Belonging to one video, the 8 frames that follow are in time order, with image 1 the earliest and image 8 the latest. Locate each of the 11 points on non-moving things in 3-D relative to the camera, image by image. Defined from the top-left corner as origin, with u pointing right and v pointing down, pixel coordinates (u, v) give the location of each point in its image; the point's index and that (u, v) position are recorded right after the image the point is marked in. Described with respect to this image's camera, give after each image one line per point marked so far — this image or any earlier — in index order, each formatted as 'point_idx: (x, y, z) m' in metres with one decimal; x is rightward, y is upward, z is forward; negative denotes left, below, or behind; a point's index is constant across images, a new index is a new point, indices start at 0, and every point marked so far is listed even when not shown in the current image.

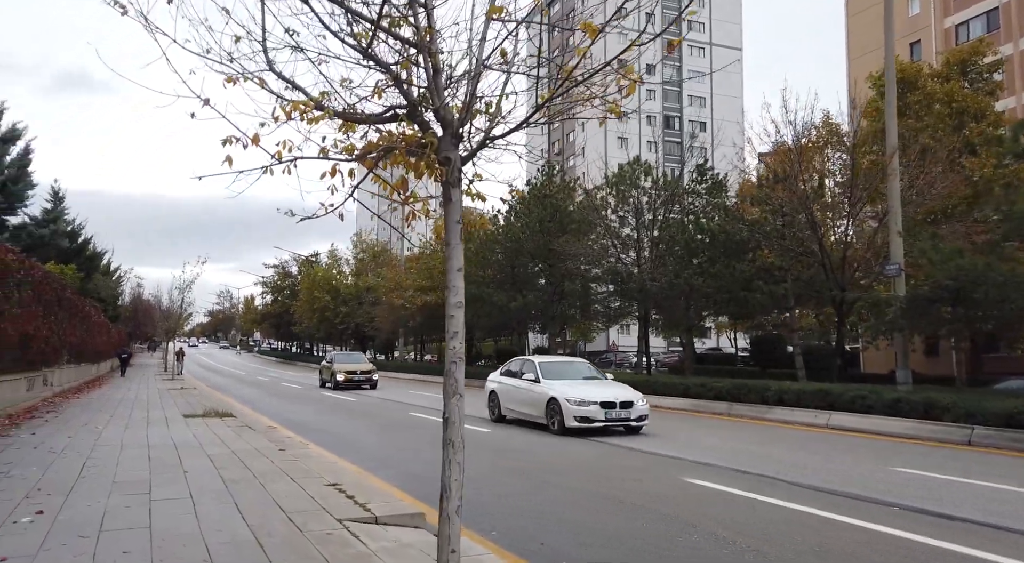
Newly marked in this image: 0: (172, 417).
0: (-7.7, -3.1, +14.9) m
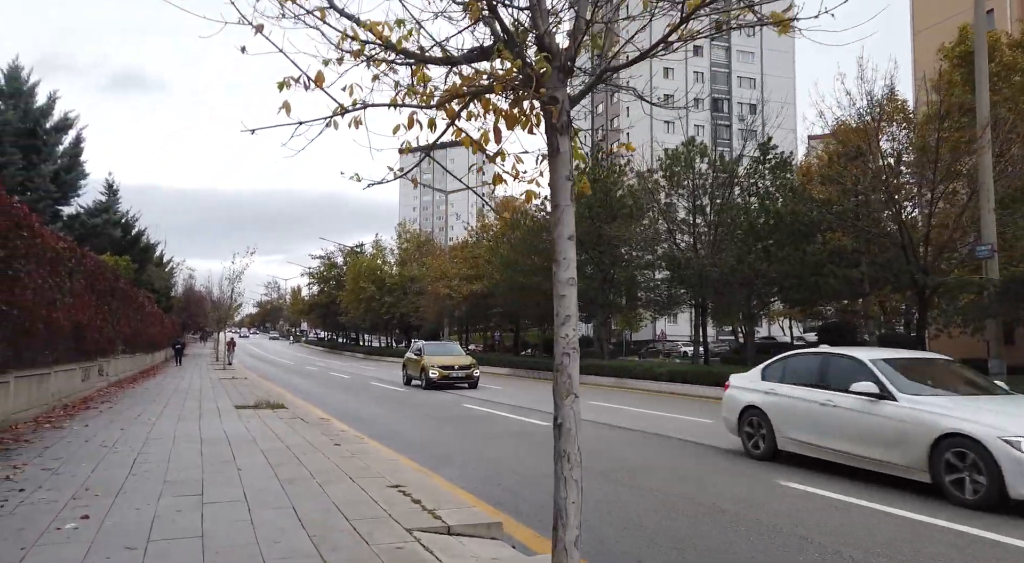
0: (-6.4, -2.8, +14.6) m
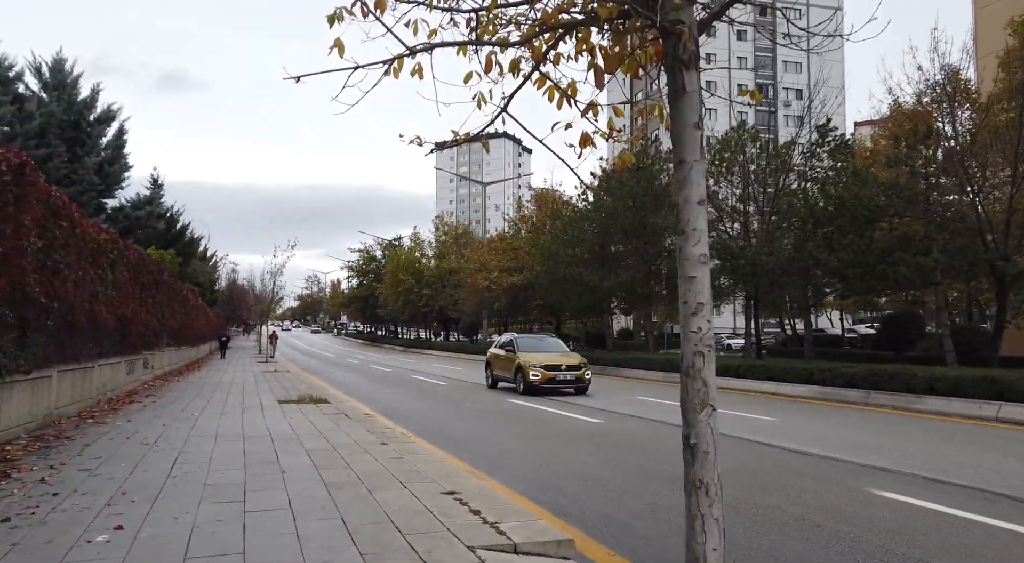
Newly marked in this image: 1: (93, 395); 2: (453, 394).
0: (-5.4, -2.7, +14.3) m
1: (-8.3, -2.3, +12.9) m
2: (-1.8, -3.3, +19.1) m
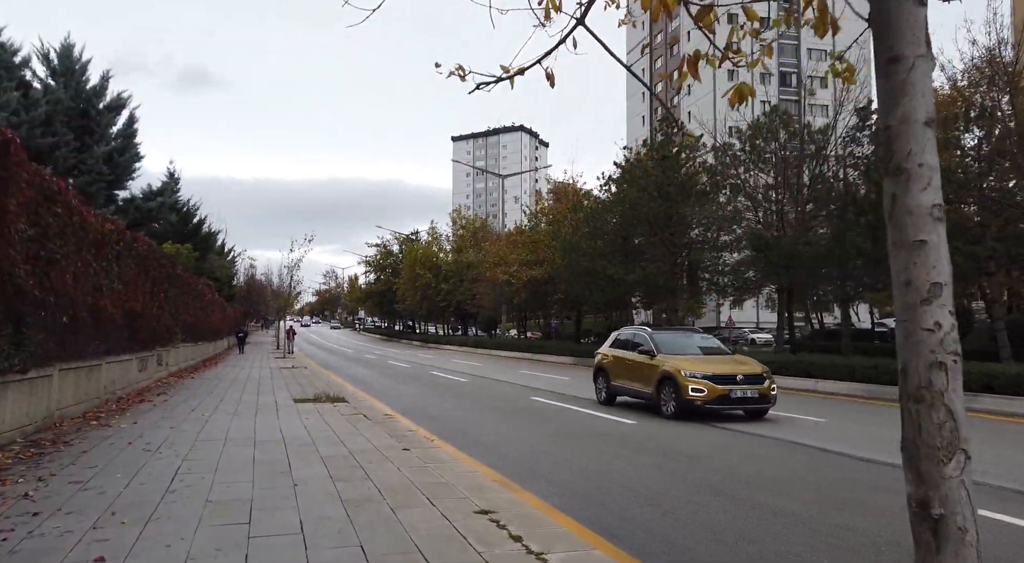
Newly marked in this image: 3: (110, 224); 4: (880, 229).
0: (-4.8, -2.5, +13.6) m
1: (-7.7, -2.1, +12.3) m
2: (-1.1, -3.1, +18.3) m
3: (-7.0, +1.0, +11.3) m
4: (+10.2, +1.5, +18.1) m
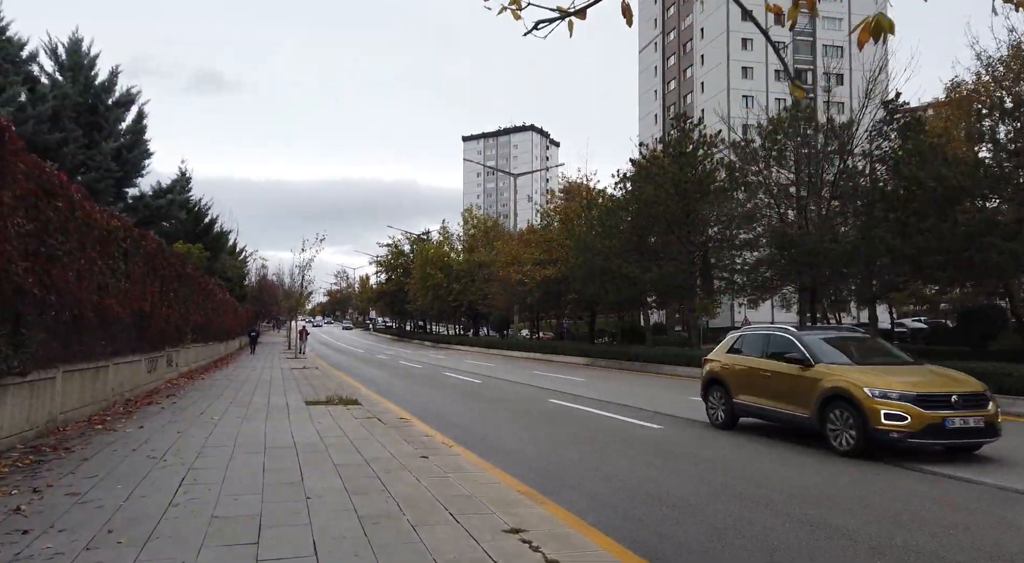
0: (-4.4, -2.5, +13.2) m
1: (-7.4, -2.1, +11.9) m
2: (-0.6, -3.1, +17.9) m
3: (-6.6, +1.0, +10.9) m
4: (+10.6, +1.5, +17.4) m
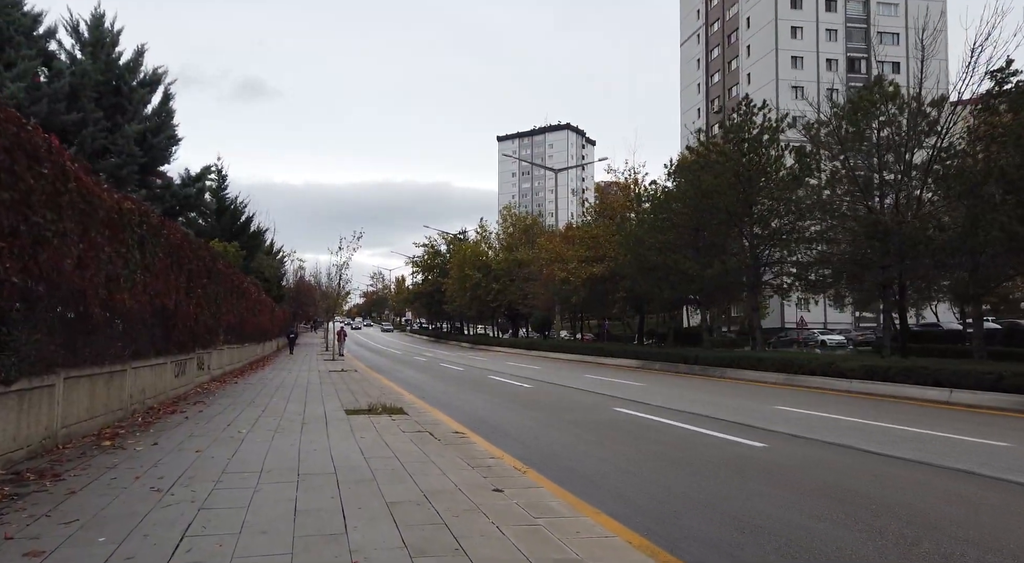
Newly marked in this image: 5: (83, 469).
0: (-3.2, -2.4, +11.7) m
1: (-6.2, -2.0, +10.5) m
2: (+0.8, -3.0, +16.1) m
3: (-5.5, +1.1, +9.5) m
4: (+12.0, +1.7, +15.1) m
5: (-4.4, -1.9, +6.6) m
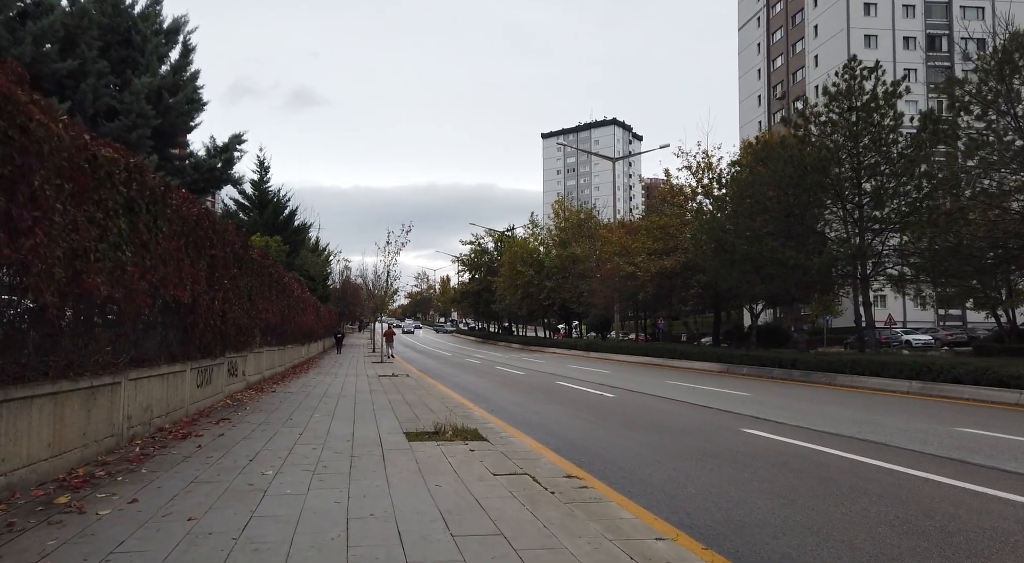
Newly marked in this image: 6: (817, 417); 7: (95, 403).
0: (-1.7, -2.2, +8.8) m
1: (-4.8, -1.8, +7.9) m
2: (+2.7, -2.7, +13.0) m
3: (-4.1, +1.3, +6.8) m
4: (+13.7, +2.0, +11.3) m
5: (-3.1, -1.7, +3.9) m
6: (+6.1, -2.7, +13.1) m
7: (-4.6, -1.4, +7.3) m
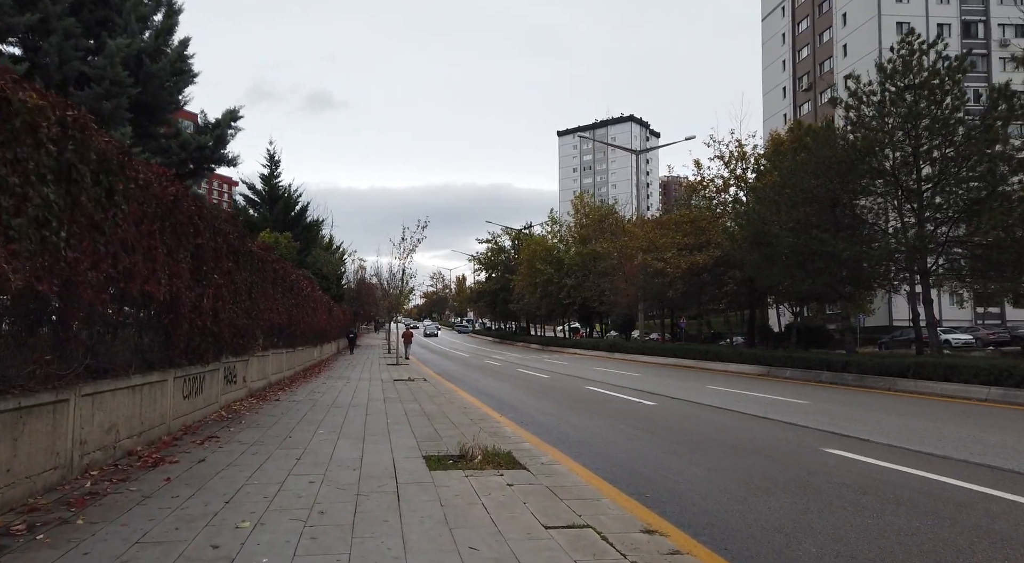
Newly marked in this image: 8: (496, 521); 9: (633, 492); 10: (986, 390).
0: (-1.2, -2.1, +7.1) m
1: (-4.3, -1.7, +6.2) m
2: (+3.3, -2.6, +11.2) m
3: (-3.7, +1.4, +5.1) m
4: (+14.3, +2.2, +9.2) m
5: (-2.7, -1.6, +2.2) m
6: (+6.7, -2.6, +11.2) m
7: (-4.2, -1.3, +5.6) m
8: (-0.1, -1.9, +5.3) m
9: (+1.3, -2.2, +6.9) m
10: (+11.9, -2.7, +16.5) m
